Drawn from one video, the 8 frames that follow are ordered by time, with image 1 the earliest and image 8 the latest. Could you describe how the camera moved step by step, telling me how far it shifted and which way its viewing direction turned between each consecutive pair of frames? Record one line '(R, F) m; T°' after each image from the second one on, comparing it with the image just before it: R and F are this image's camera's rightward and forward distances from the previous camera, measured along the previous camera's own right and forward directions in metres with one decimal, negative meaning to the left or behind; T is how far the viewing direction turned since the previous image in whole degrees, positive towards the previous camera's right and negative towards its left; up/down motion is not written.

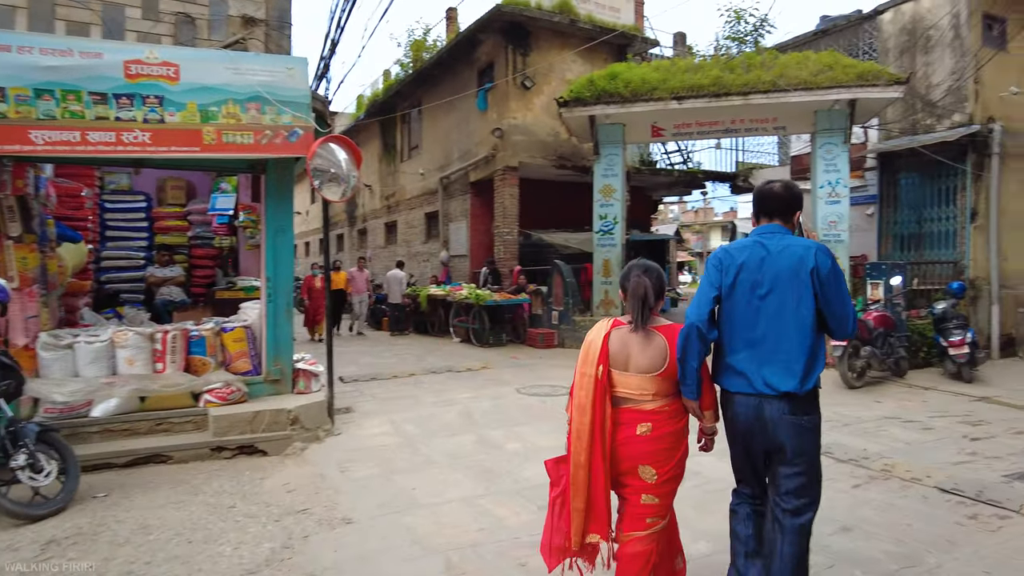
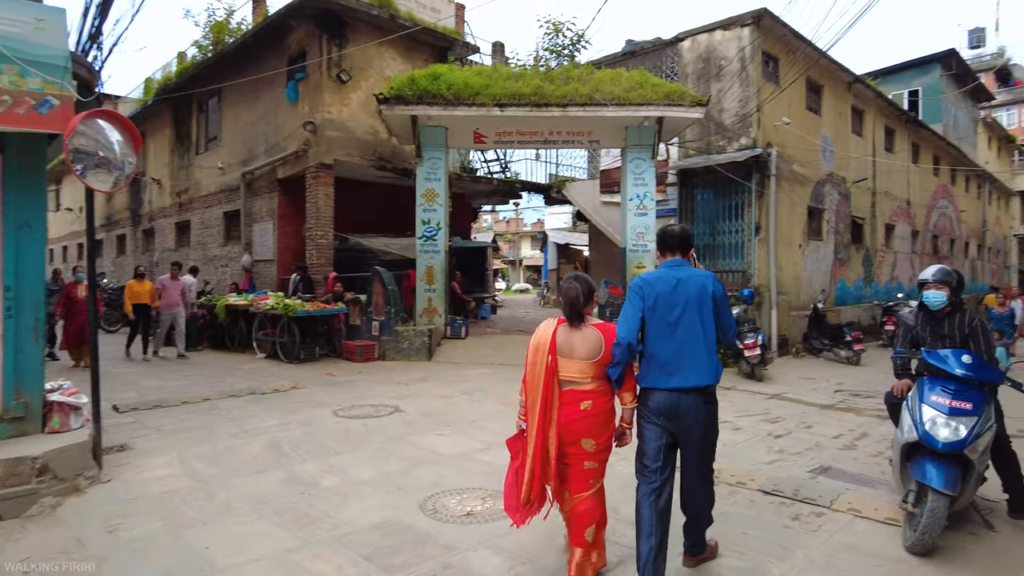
(0.0, +0.4) m; +16°
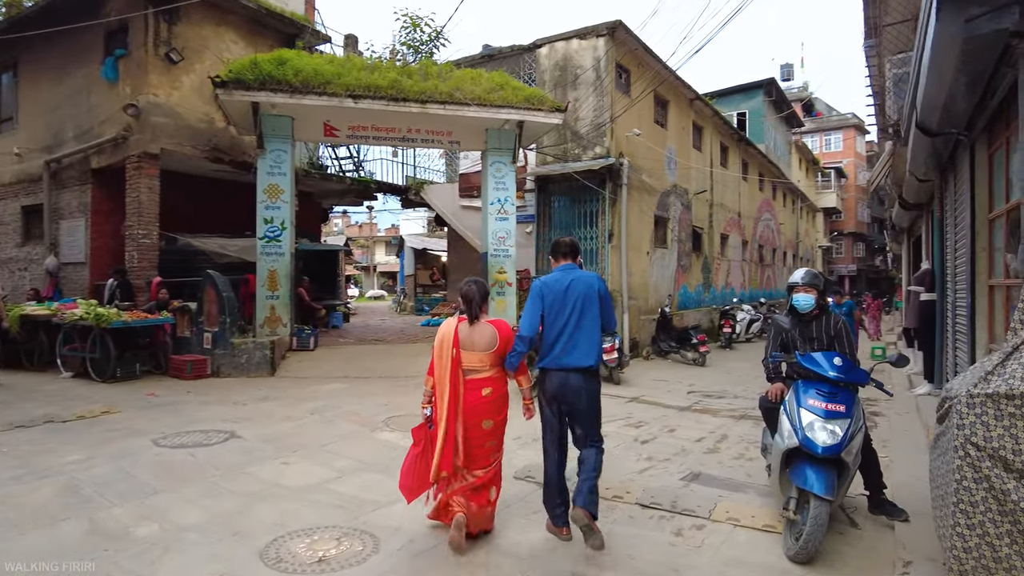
(0.0, +0.4) m; +13°
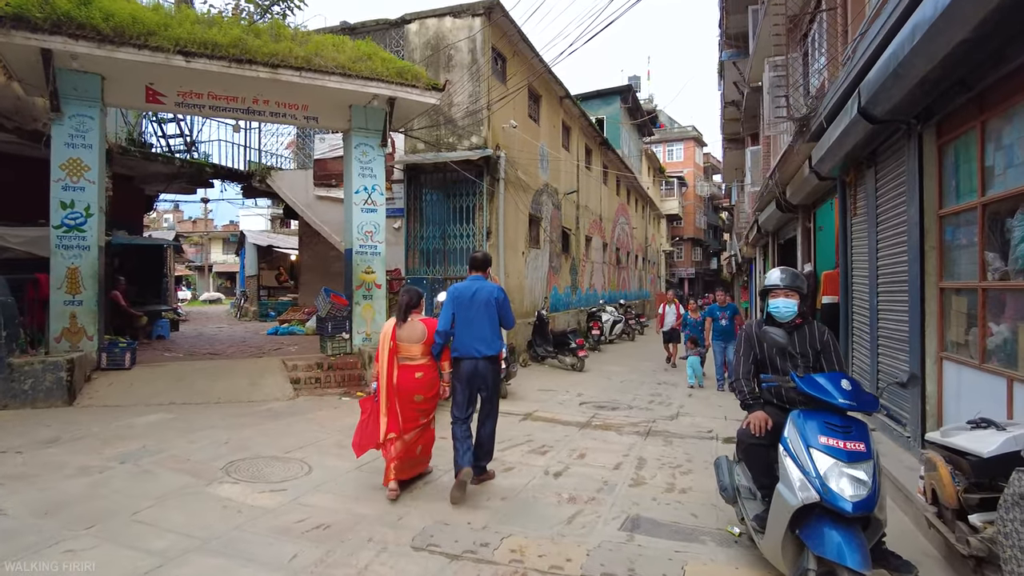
(-0.2, +1.1) m; +13°
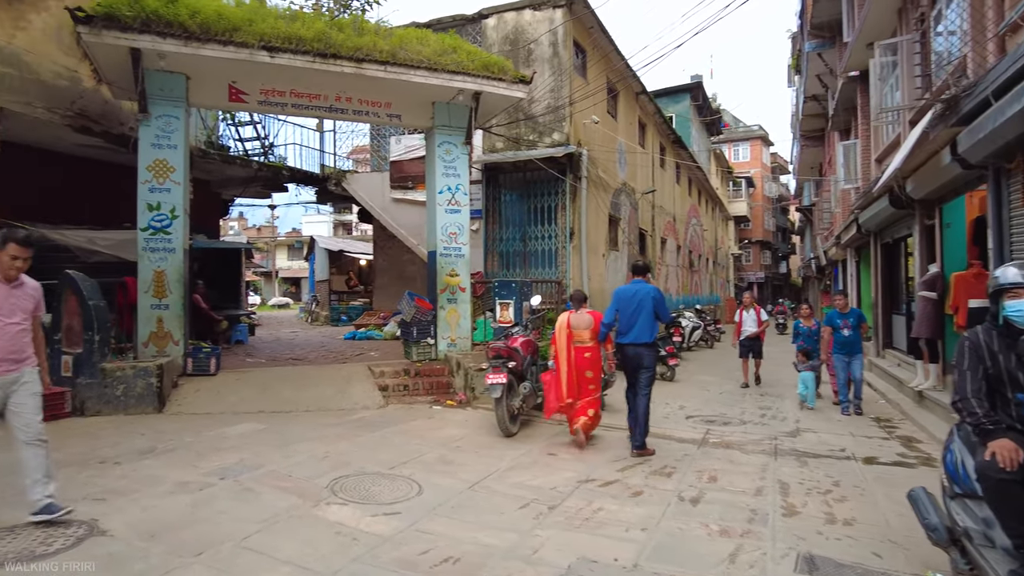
(-0.5, +0.5) m; -5°
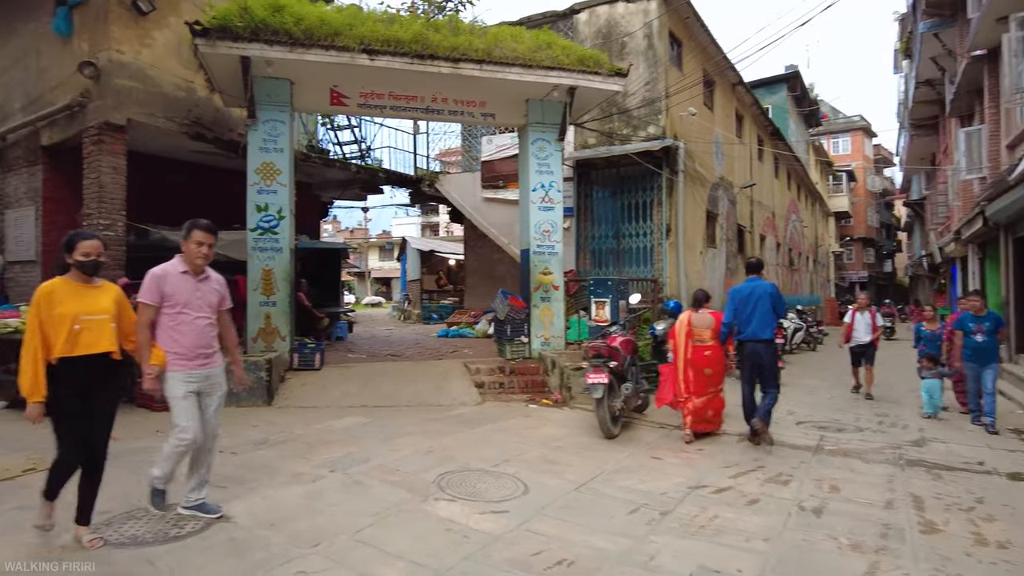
(-0.1, +0.1) m; -7°
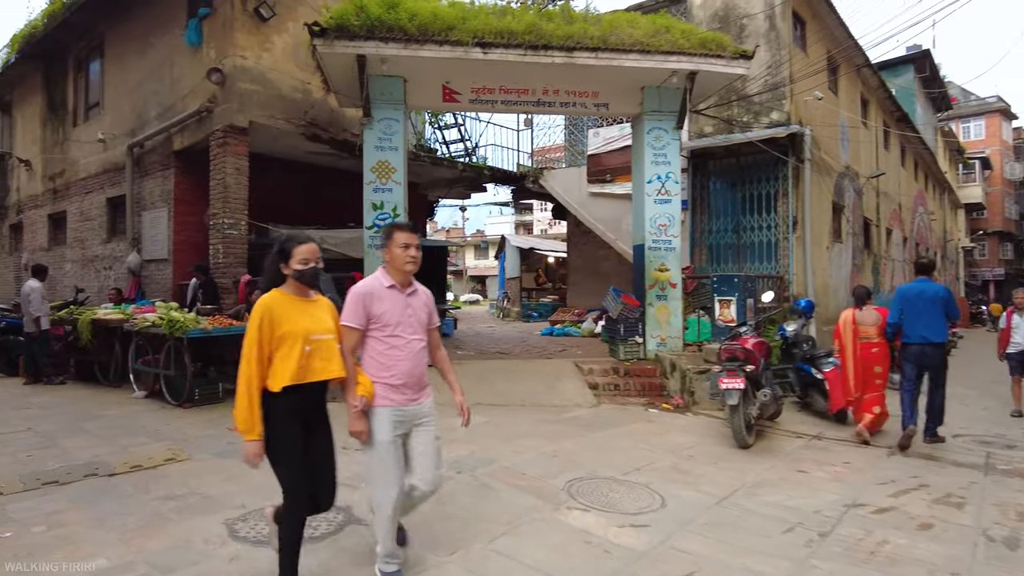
(-0.2, +0.2) m; -8°
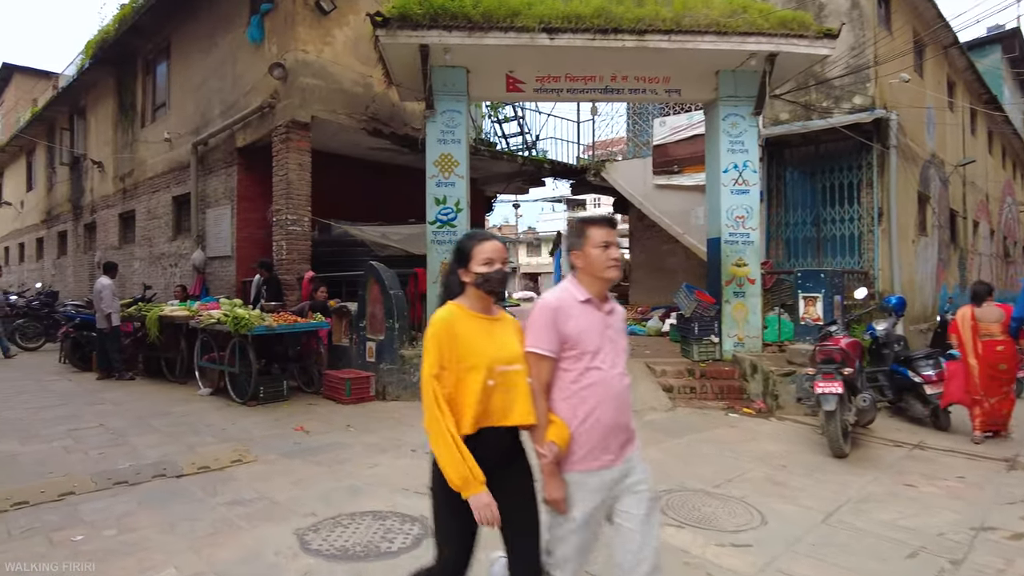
(-0.2, +0.3) m; -4°
